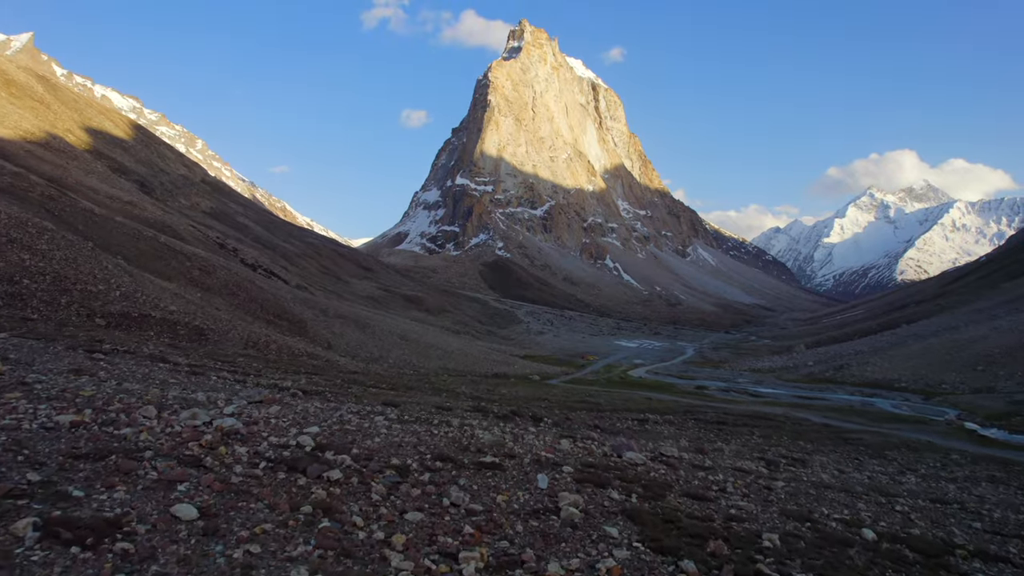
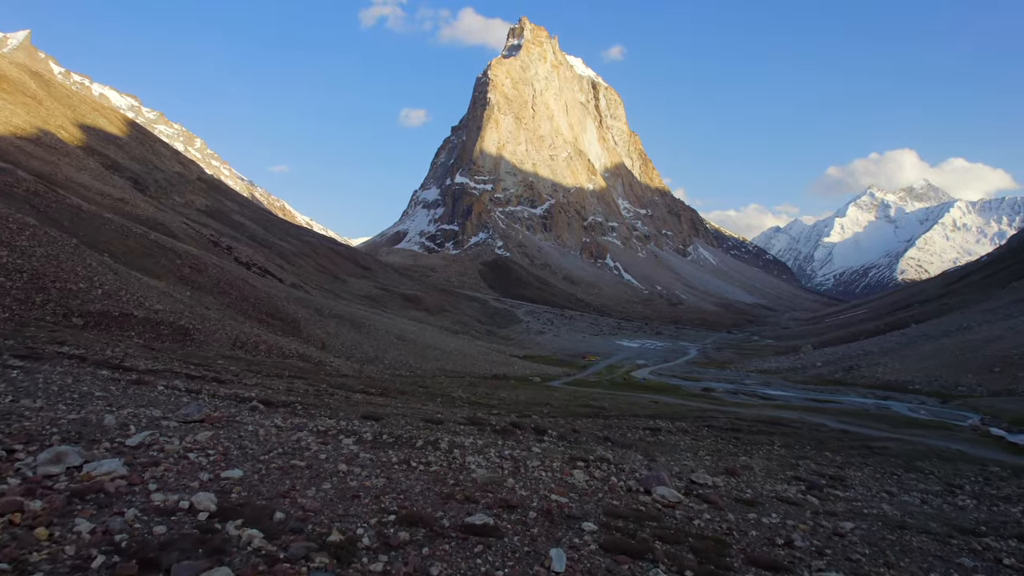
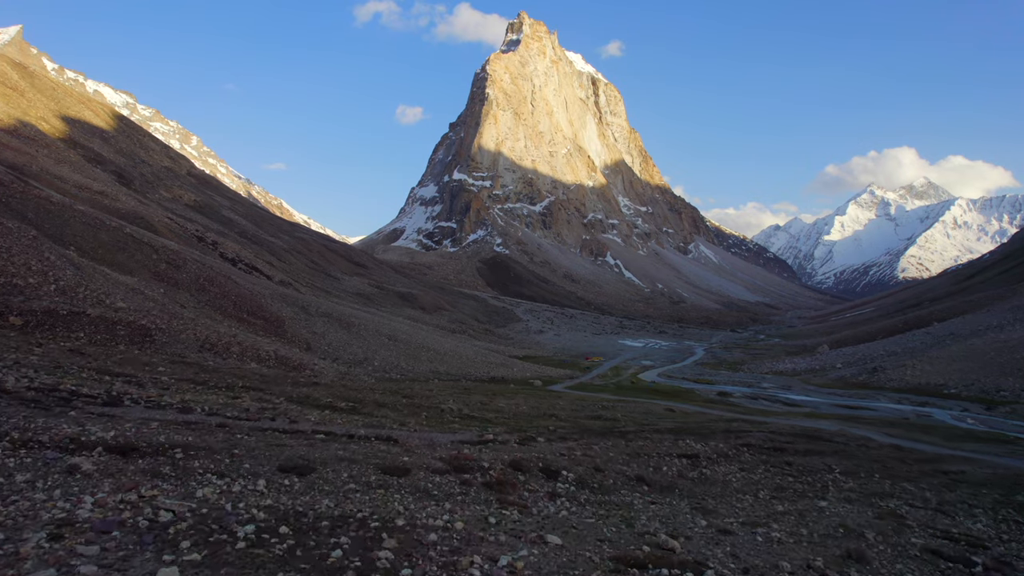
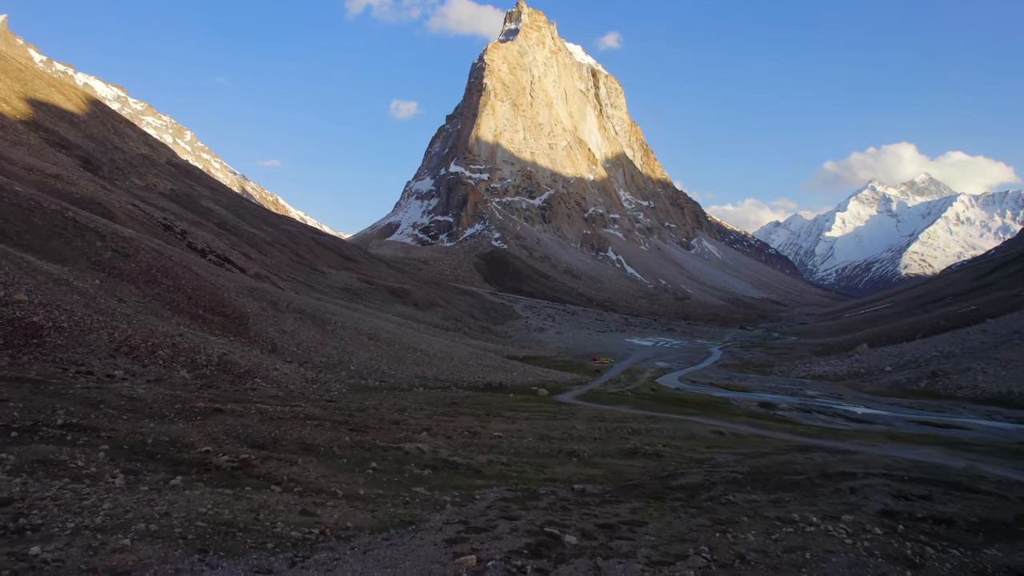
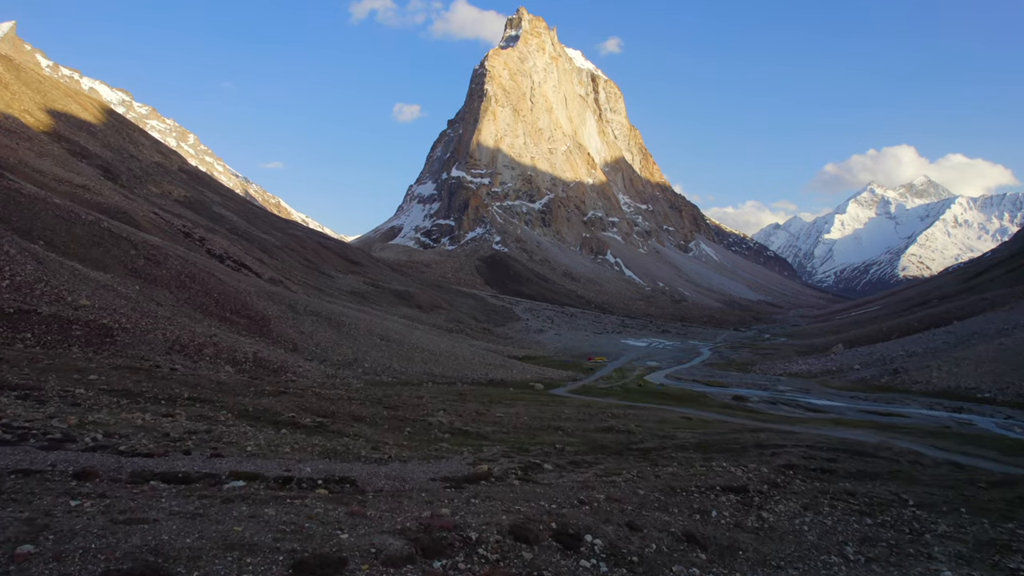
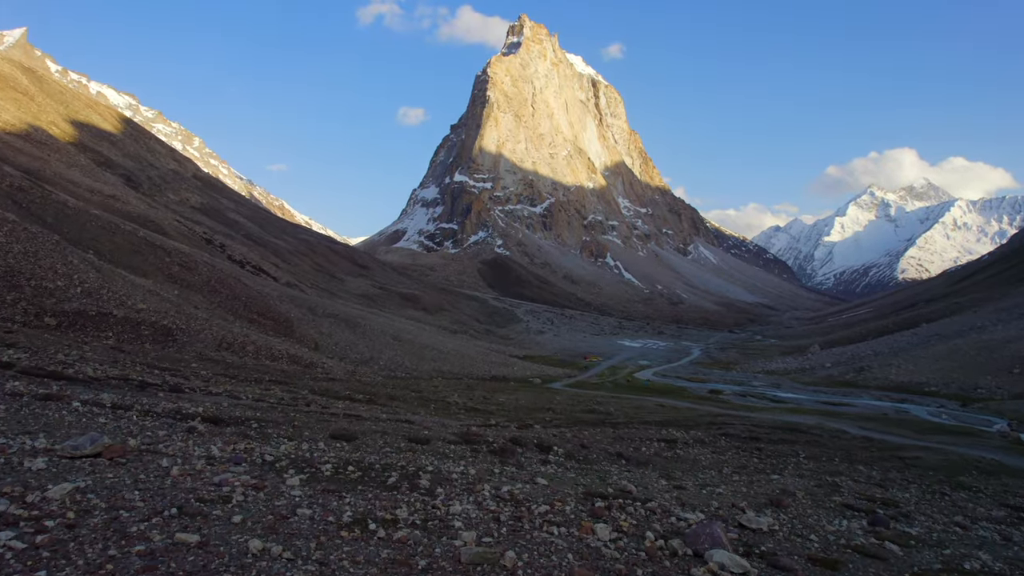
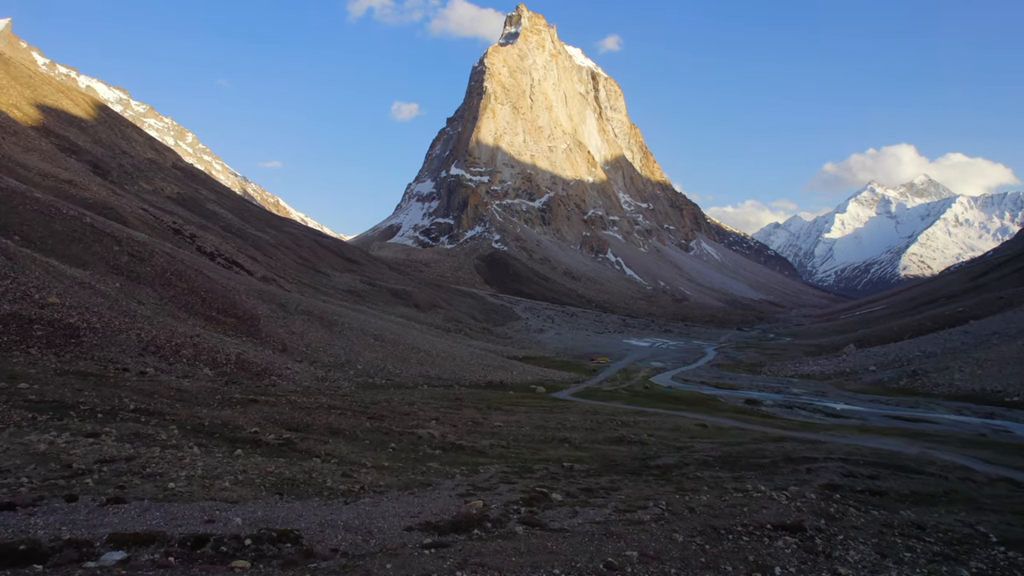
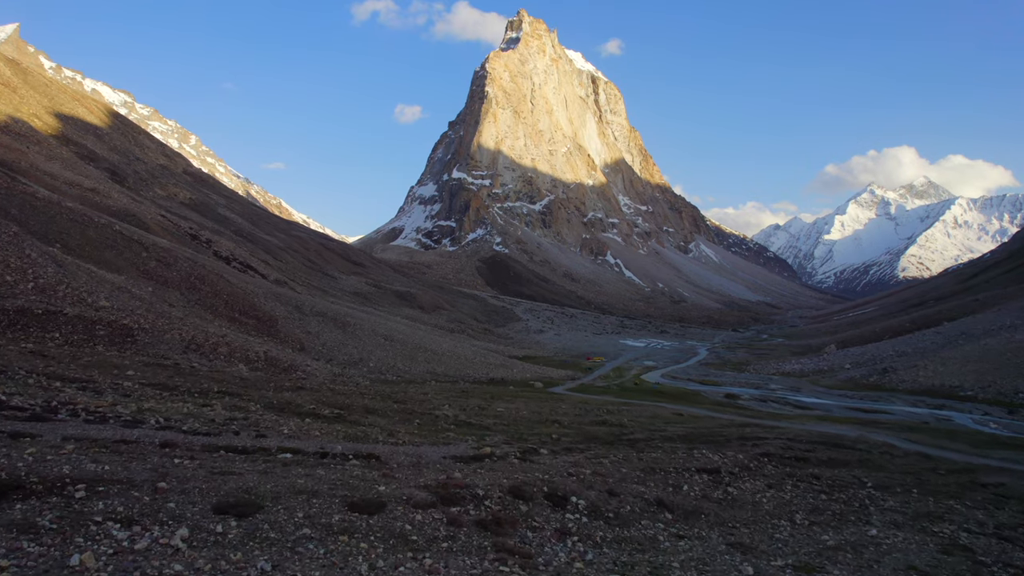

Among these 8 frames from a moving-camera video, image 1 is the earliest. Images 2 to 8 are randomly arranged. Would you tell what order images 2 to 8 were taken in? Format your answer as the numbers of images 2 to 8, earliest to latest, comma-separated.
2, 6, 3, 8, 5, 7, 4
